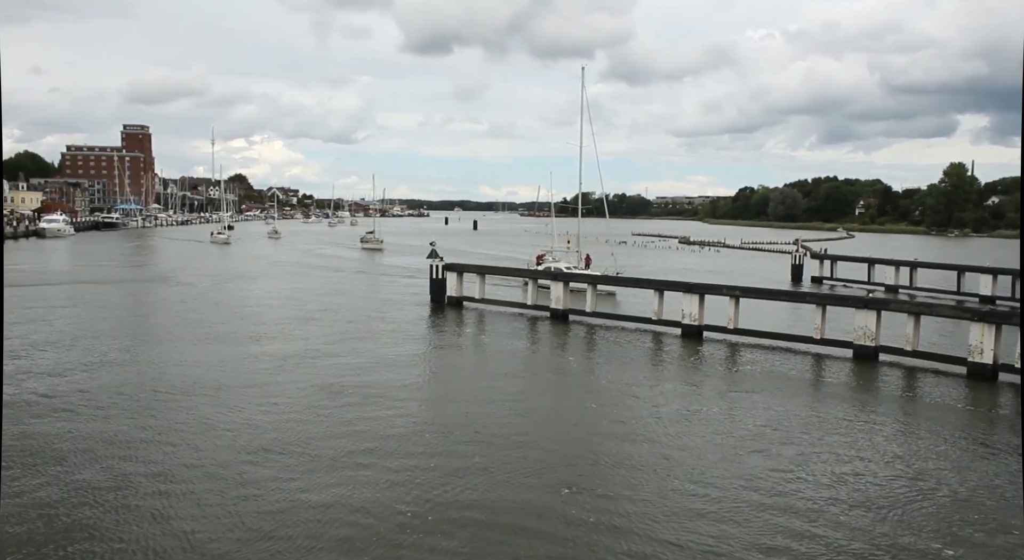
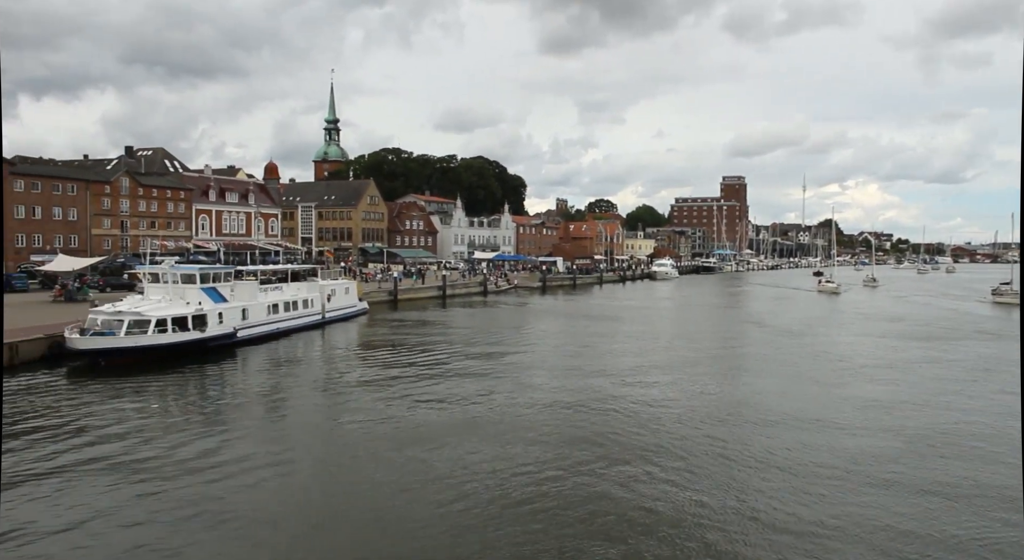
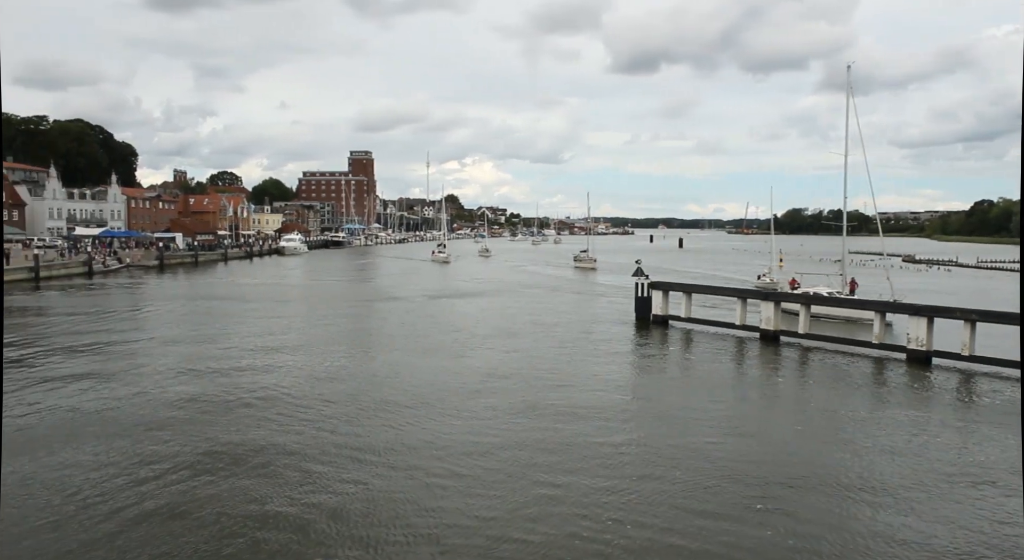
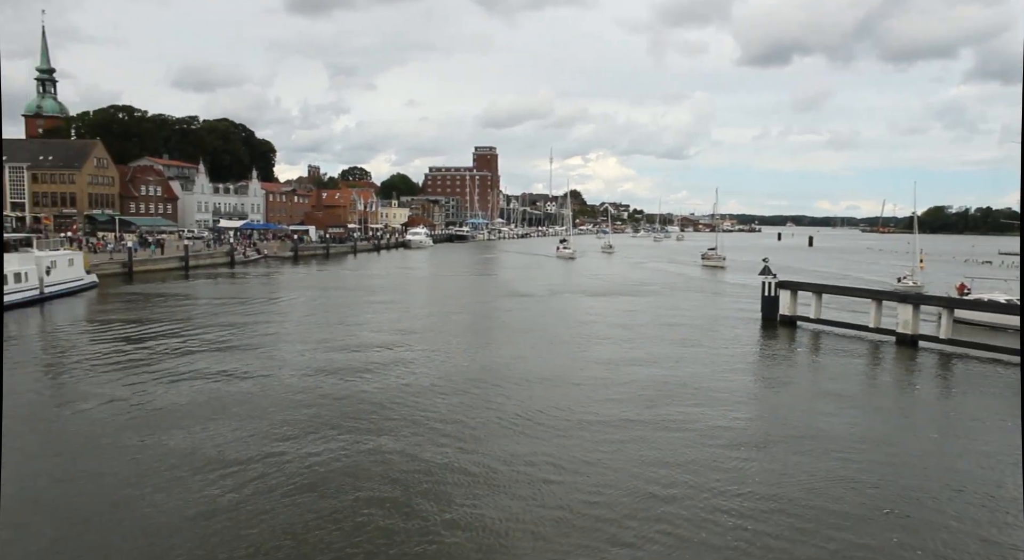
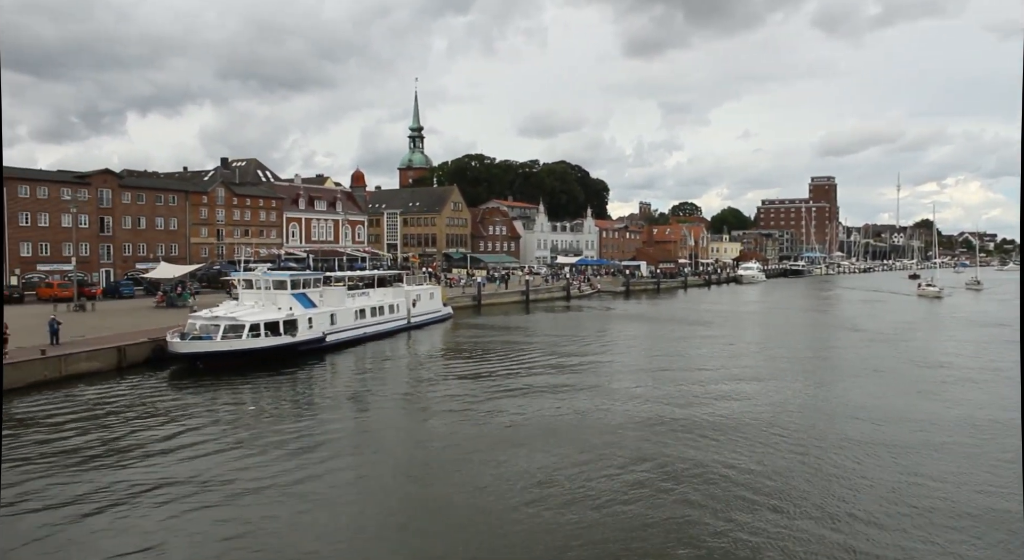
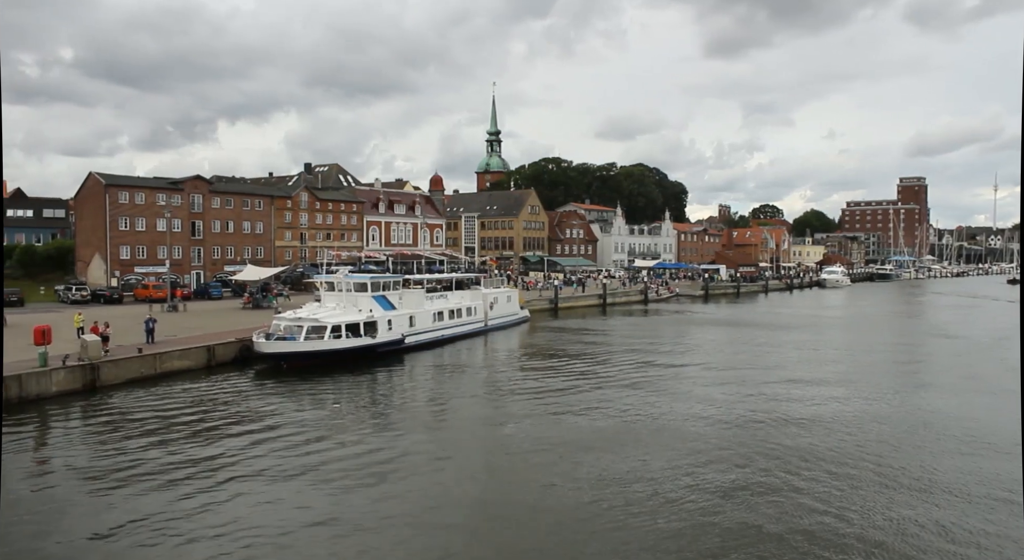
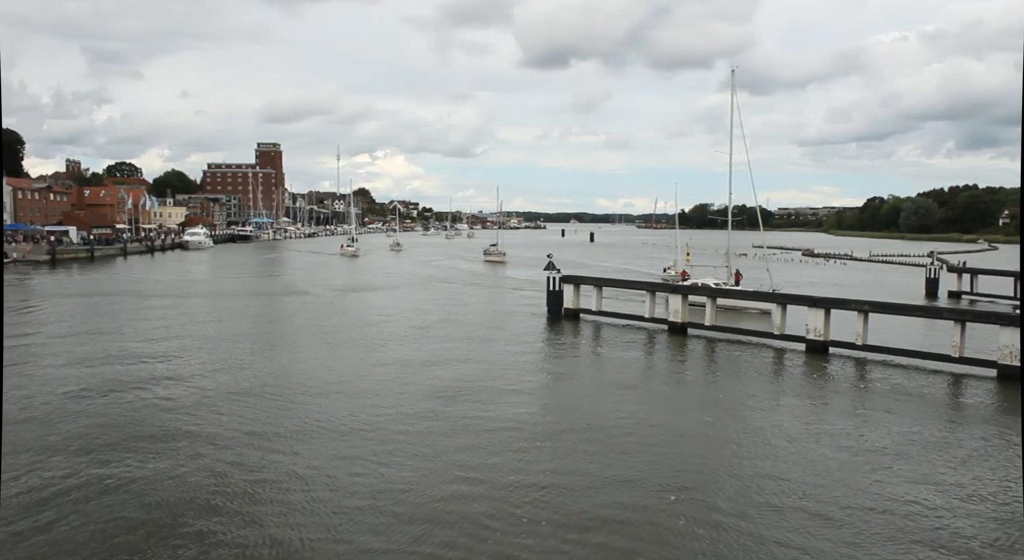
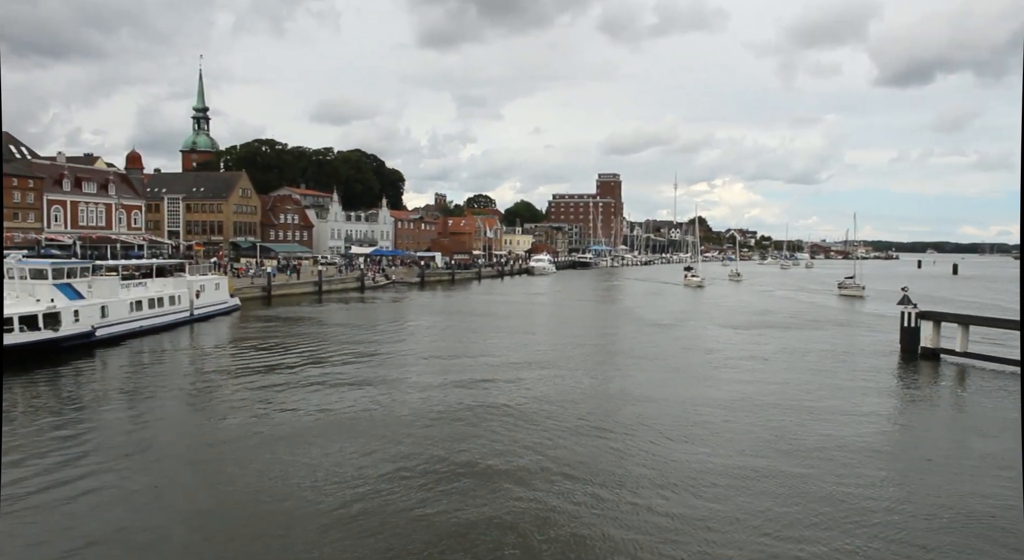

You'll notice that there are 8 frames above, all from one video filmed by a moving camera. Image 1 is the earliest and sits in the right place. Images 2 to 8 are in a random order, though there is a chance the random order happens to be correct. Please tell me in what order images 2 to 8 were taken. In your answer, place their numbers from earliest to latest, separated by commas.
7, 3, 4, 8, 2, 5, 6
